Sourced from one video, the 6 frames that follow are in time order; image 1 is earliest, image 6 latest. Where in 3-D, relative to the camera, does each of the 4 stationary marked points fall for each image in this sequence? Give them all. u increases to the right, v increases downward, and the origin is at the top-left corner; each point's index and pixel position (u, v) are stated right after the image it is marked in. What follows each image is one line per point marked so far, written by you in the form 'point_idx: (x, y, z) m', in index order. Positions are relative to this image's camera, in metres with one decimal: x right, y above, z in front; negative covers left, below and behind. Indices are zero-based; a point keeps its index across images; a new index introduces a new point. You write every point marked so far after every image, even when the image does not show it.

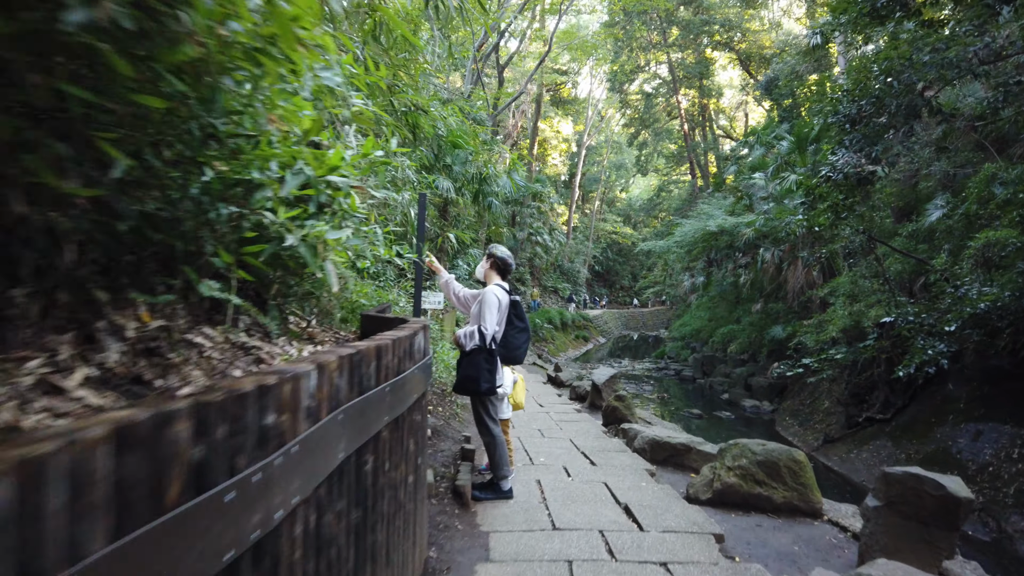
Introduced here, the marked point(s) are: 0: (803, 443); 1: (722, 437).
0: (+4.9, -2.6, +9.0) m
1: (+4.0, -2.8, +10.2) m
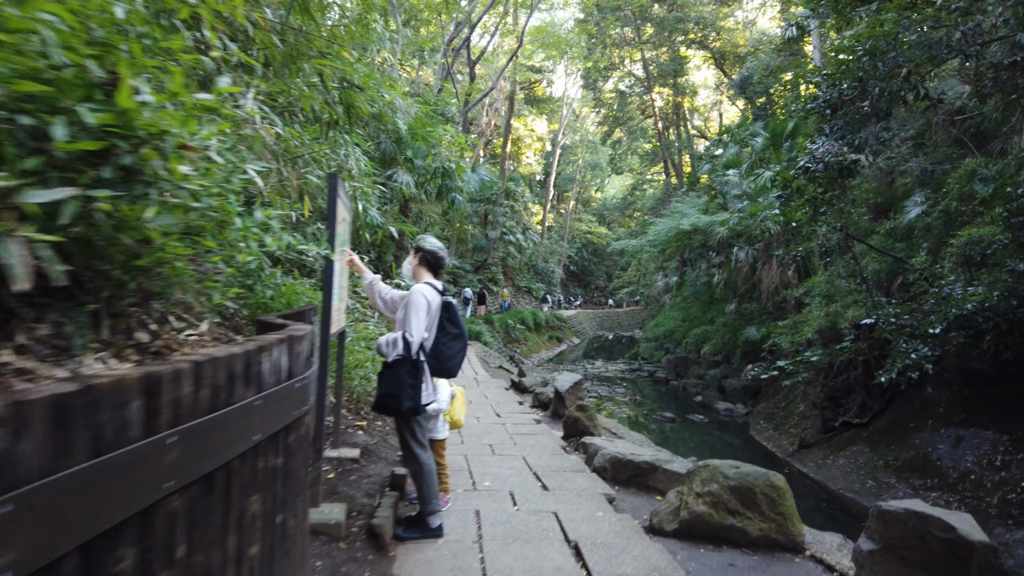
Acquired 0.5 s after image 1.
0: (+4.3, -2.6, +8.7) m
1: (+3.3, -2.8, +9.8) m
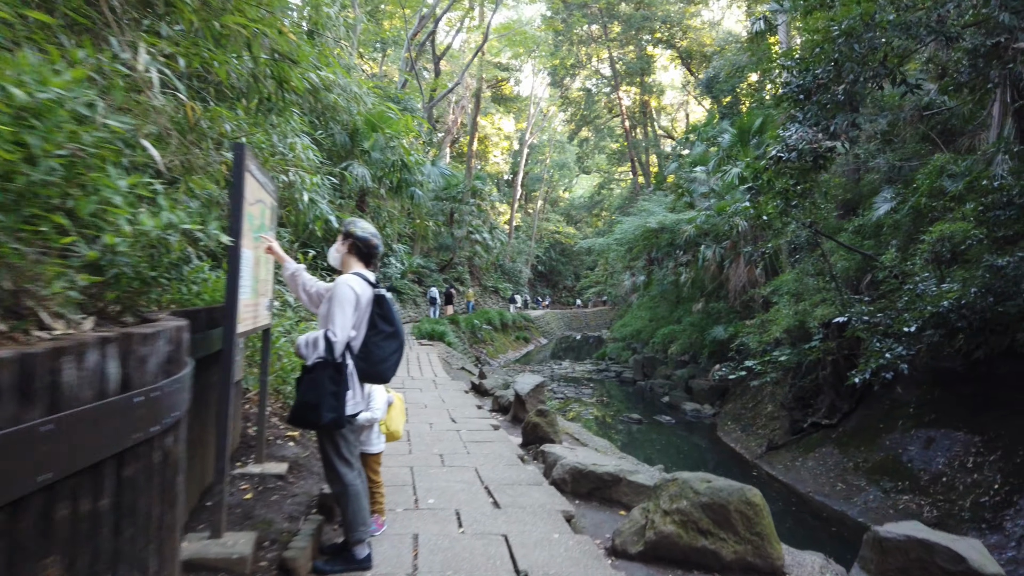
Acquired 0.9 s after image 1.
0: (+3.7, -2.6, +8.5) m
1: (+2.7, -2.8, +9.6) m
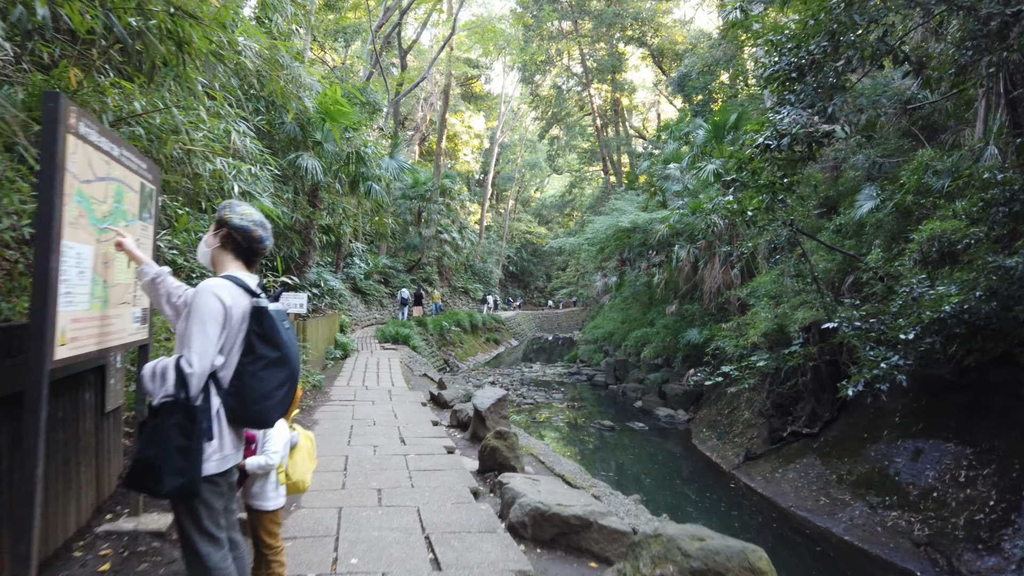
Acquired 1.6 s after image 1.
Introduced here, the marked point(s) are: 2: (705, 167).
0: (+3.2, -2.6, +8.1) m
1: (+2.1, -2.8, +9.1) m
2: (+3.3, +2.1, +9.2) m
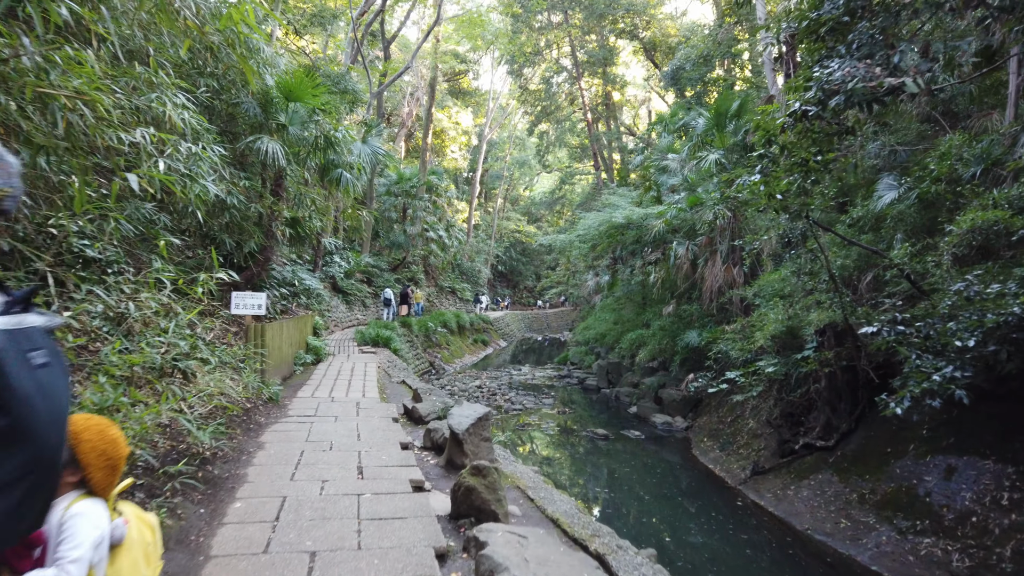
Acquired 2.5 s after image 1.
0: (+3.0, -2.6, +7.5) m
1: (+1.9, -2.8, +8.5) m
2: (+3.1, +2.1, +8.5) m
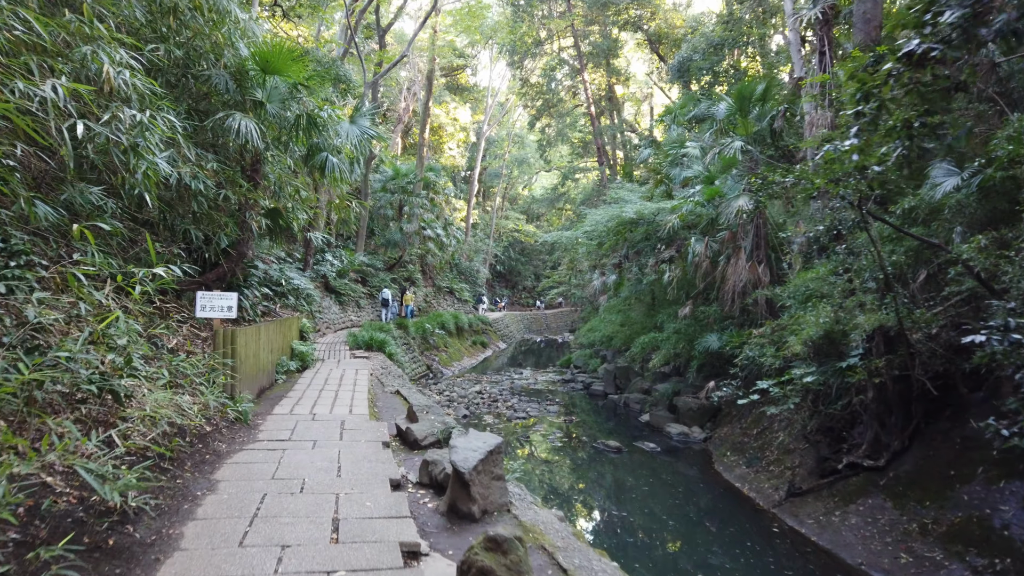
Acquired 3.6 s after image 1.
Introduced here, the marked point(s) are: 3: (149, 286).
0: (+3.1, -2.6, +6.7) m
1: (+2.0, -2.8, +7.8) m
2: (+3.2, +2.1, +7.8) m
3: (-2.4, 0.0, +3.6) m
